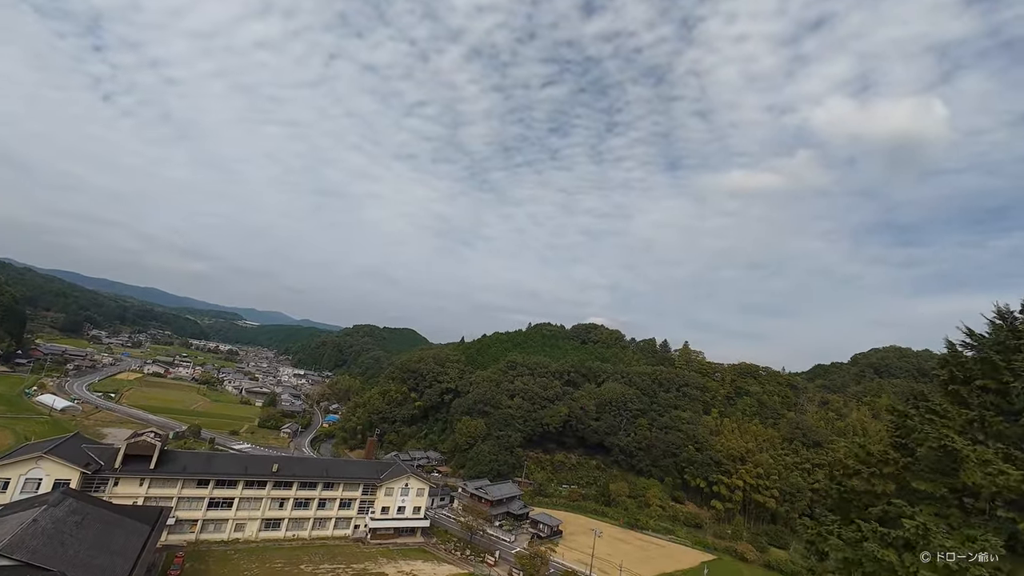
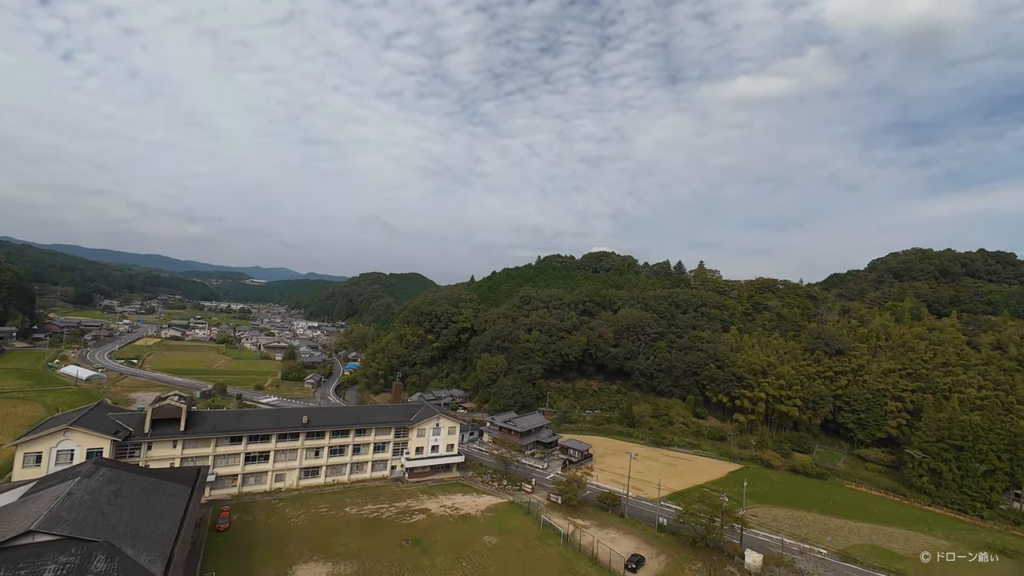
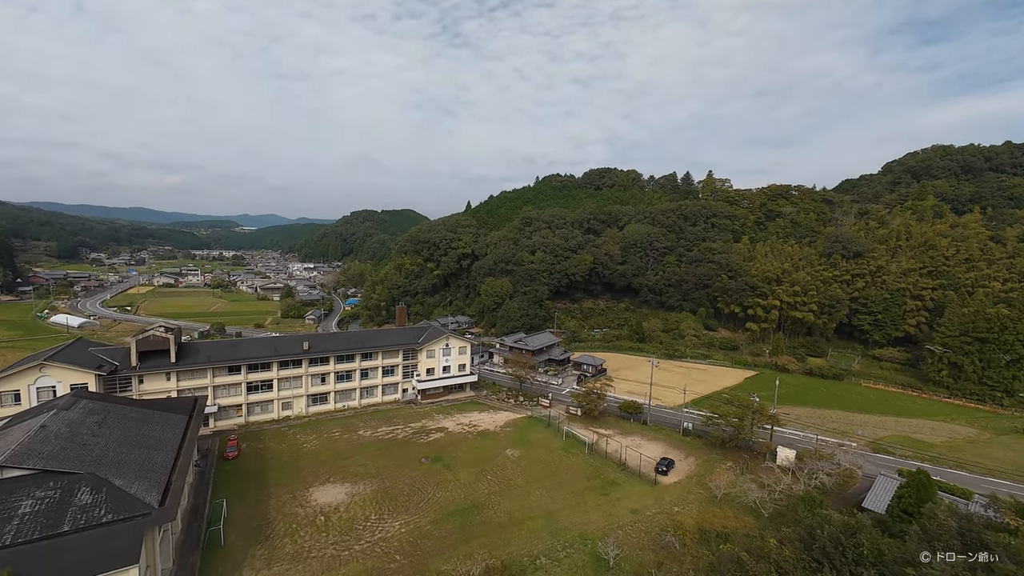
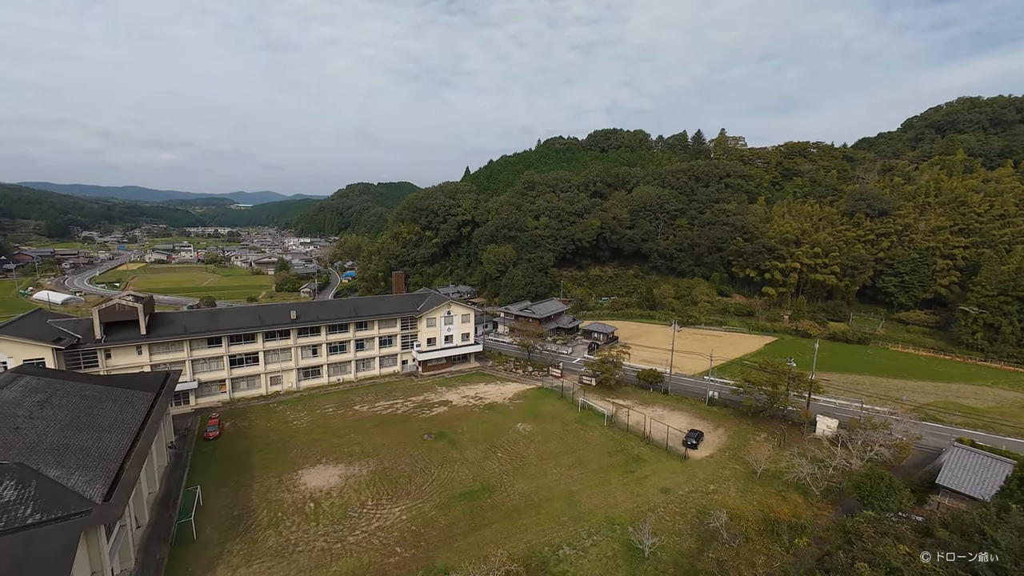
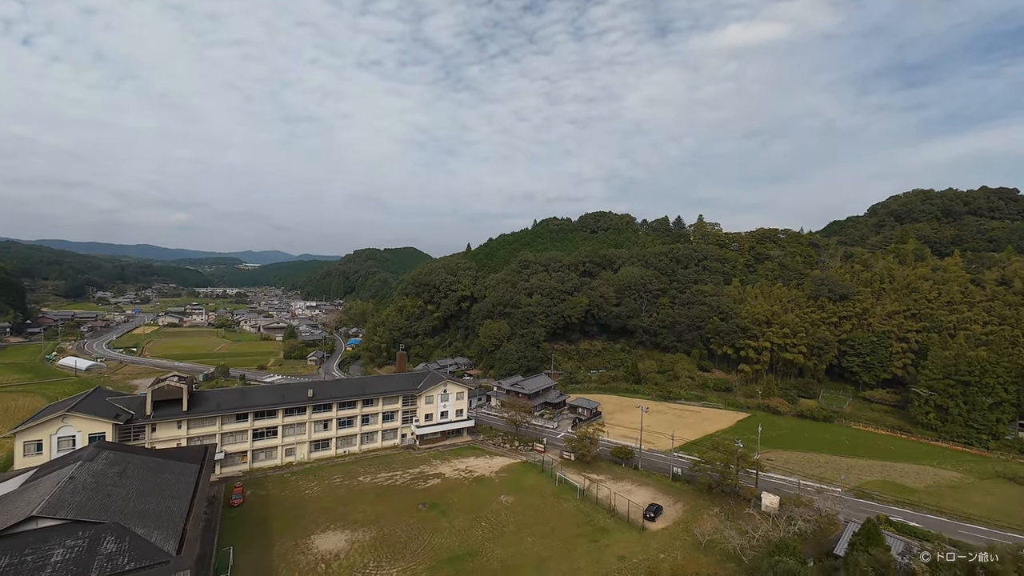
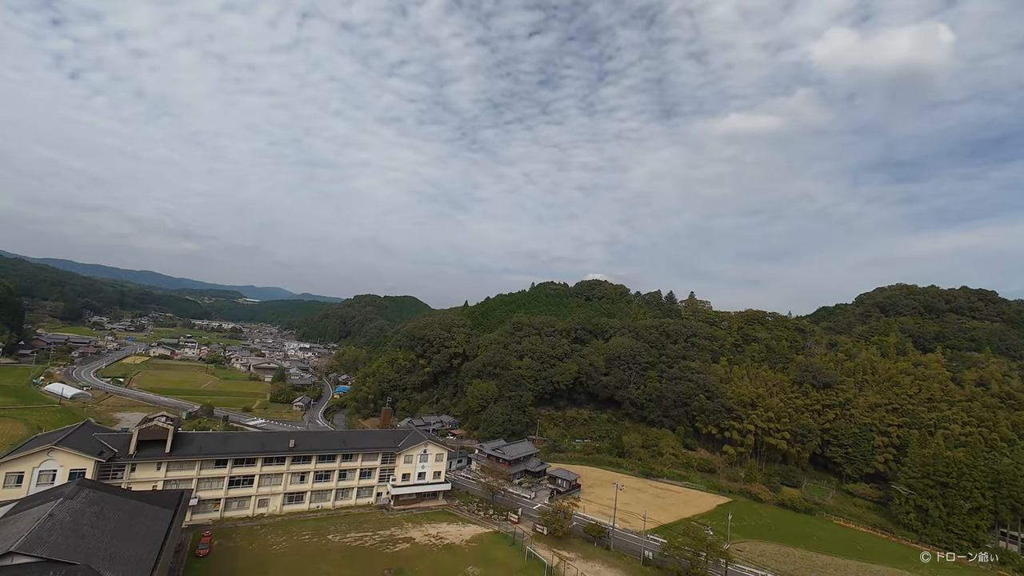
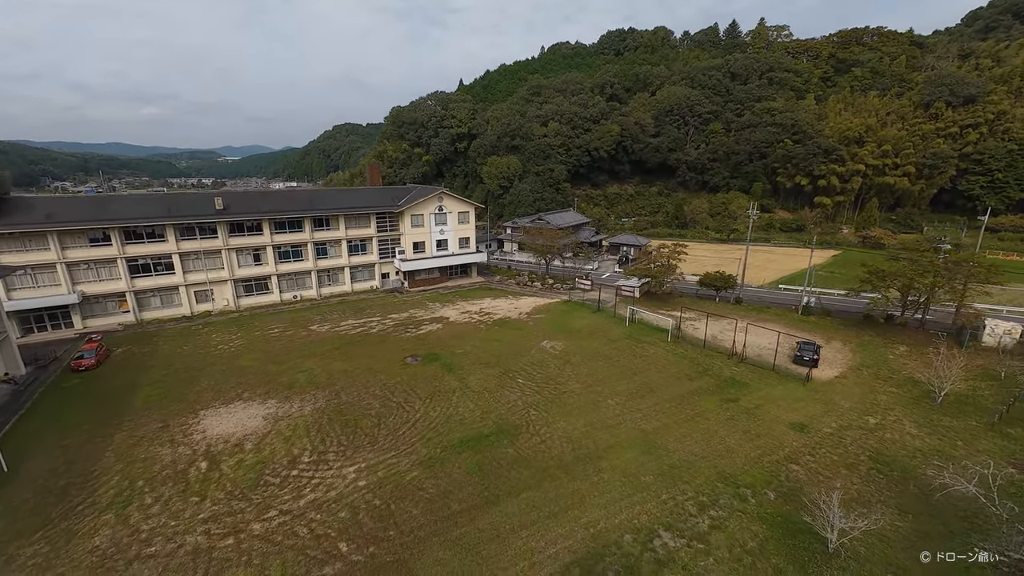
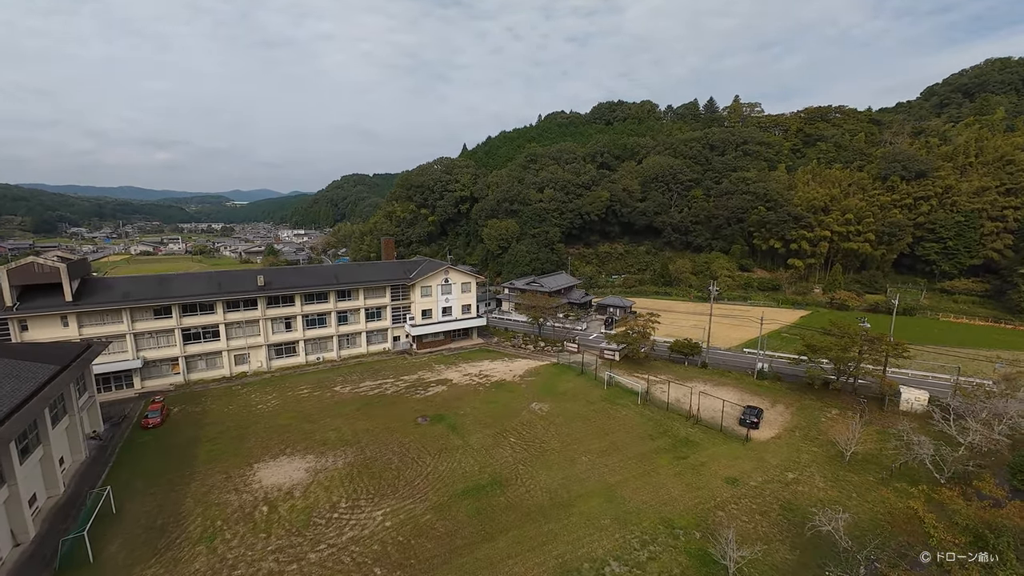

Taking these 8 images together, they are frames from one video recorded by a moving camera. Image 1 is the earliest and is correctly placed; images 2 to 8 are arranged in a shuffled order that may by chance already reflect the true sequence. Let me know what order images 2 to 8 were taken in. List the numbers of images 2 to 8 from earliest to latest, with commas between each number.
6, 2, 5, 3, 4, 8, 7
